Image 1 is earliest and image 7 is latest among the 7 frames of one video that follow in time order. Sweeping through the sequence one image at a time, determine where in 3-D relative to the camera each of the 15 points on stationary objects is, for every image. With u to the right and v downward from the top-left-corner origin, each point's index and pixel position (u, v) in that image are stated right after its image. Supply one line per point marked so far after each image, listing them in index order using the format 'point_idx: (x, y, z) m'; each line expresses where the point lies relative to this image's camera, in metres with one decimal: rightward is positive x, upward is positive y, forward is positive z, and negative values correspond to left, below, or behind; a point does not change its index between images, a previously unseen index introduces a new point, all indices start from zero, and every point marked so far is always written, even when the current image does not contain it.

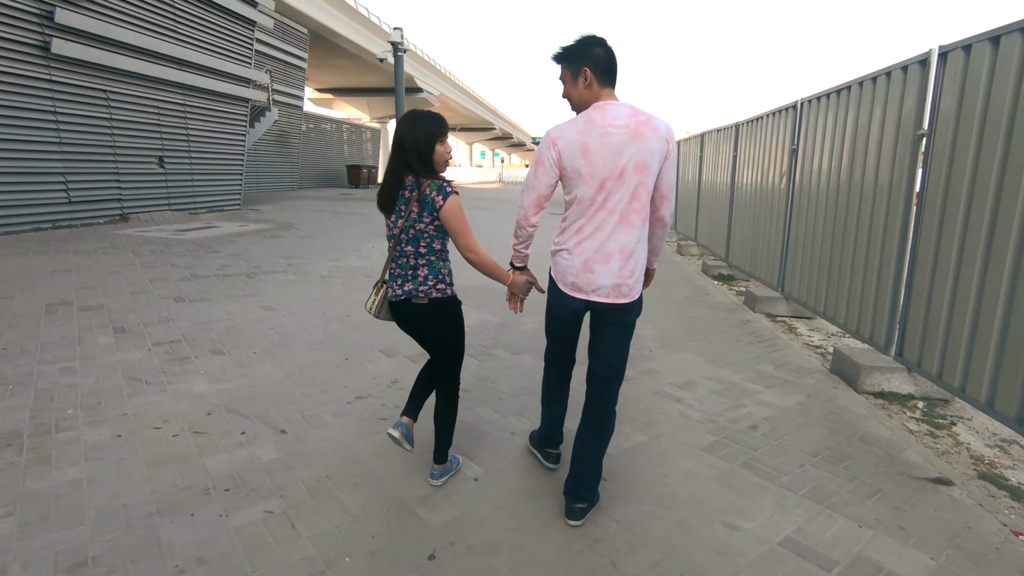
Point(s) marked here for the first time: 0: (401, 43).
0: (-2.2, +4.7, +10.7) m
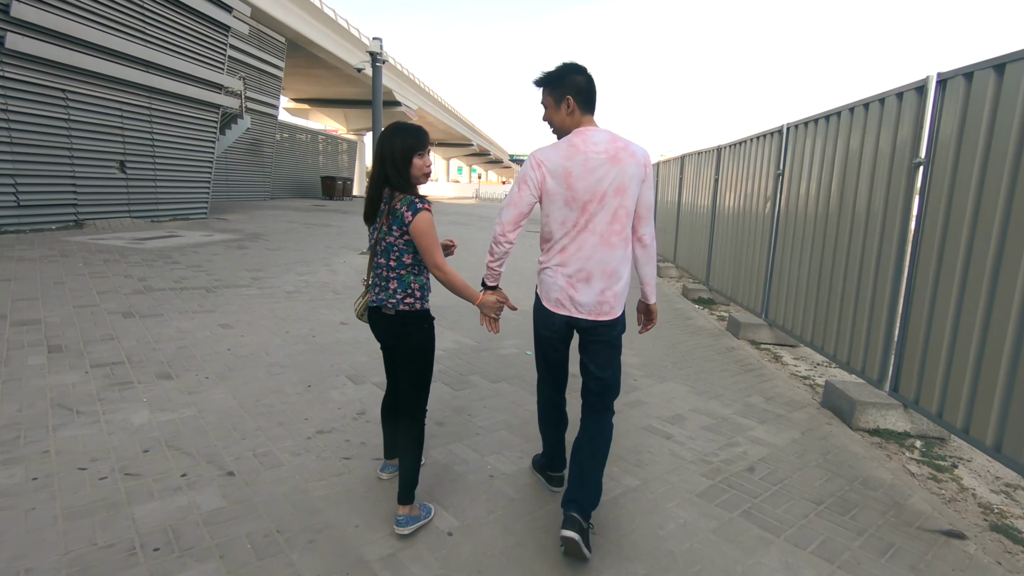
0: (-2.5, +4.4, +10.5) m
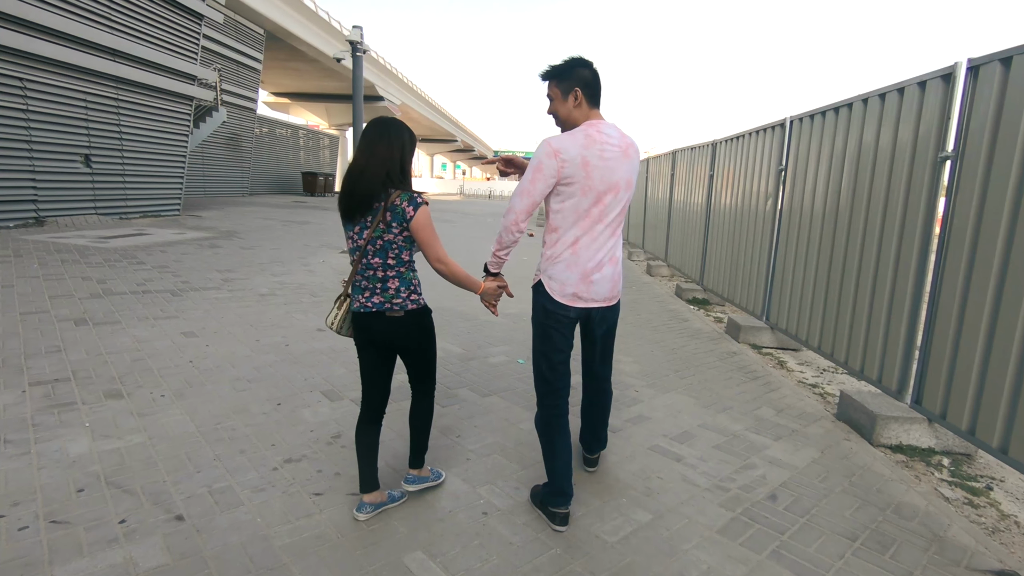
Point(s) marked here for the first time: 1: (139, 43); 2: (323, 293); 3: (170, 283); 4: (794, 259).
0: (-2.8, +4.4, +10.0) m
1: (-8.1, +5.3, +12.0) m
2: (-2.3, -0.1, +6.8) m
3: (-4.0, +0.1, +6.5) m
4: (+2.8, +0.3, +5.4) m
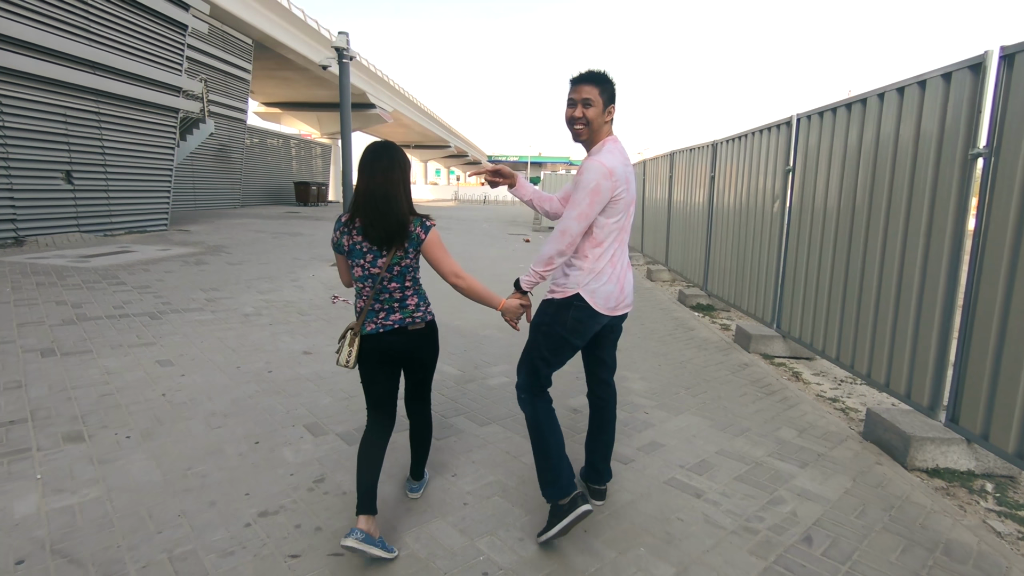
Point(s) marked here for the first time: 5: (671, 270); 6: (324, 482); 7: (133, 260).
0: (-2.9, +4.2, +9.7) m
1: (-8.3, +4.9, +11.7) m
2: (-2.3, -0.3, +6.4) m
3: (-4.1, -0.2, +6.2) m
4: (+2.7, +0.2, +5.2) m
5: (+3.0, +0.3, +10.4) m
6: (-1.0, -1.0, +2.8) m
7: (-6.2, +0.5, +9.1) m
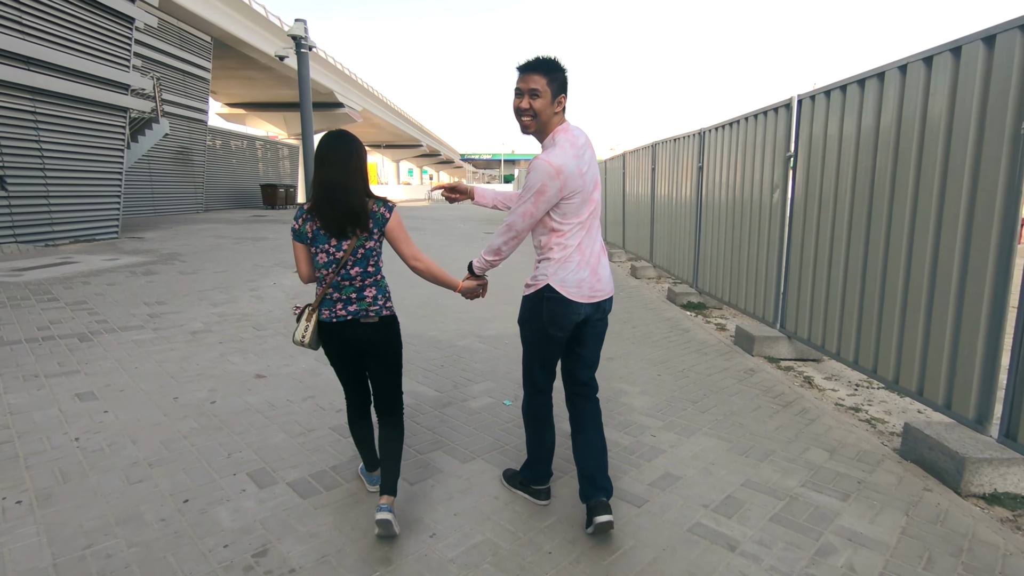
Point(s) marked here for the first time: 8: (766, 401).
0: (-3.4, +4.1, +9.0) m
1: (-8.9, +4.7, +10.8) m
2: (-2.5, -0.4, +5.8) m
3: (-4.2, -0.4, +5.4) m
4: (+2.6, +0.2, +4.7) m
5: (+2.6, +0.4, +9.9) m
6: (-1.0, -1.1, +2.2) m
7: (-6.5, +0.2, +8.3) m
8: (+1.9, -0.8, +4.1) m
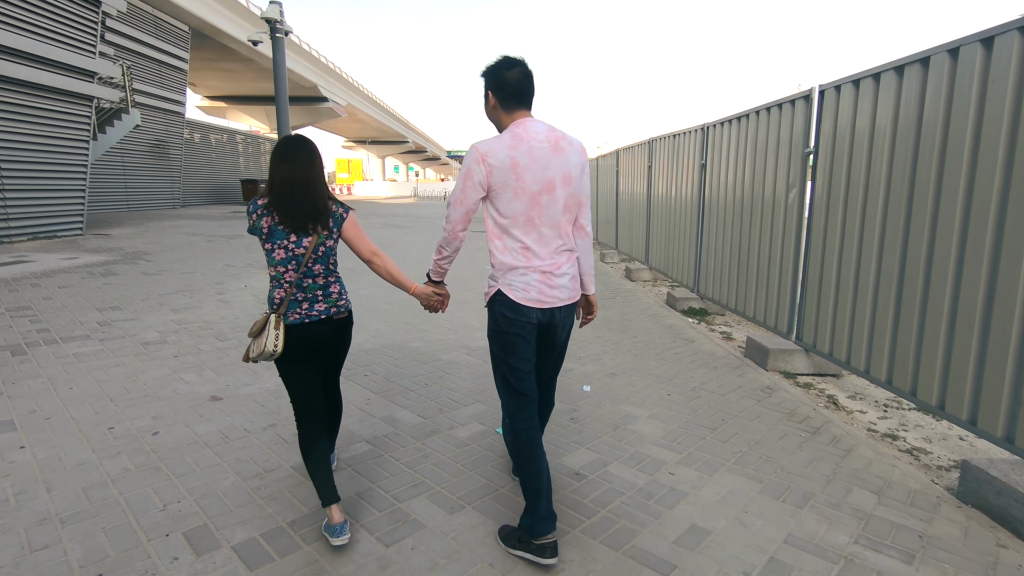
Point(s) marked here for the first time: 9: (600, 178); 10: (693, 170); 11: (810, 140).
0: (-3.5, +4.0, +8.4) m
1: (-9.1, +4.7, +10.0) m
2: (-2.6, -0.4, +5.2) m
3: (-4.3, -0.4, +4.8) m
4: (+2.5, +0.2, +4.3) m
5: (+2.4, +0.3, +9.5) m
6: (-1.0, -1.2, +1.7) m
7: (-6.7, +0.2, +7.6) m
8: (+1.8, -0.9, +3.6) m
9: (+2.1, +2.6, +12.9) m
10: (+2.4, +1.6, +7.4) m
11: (+2.5, +1.3, +4.7) m
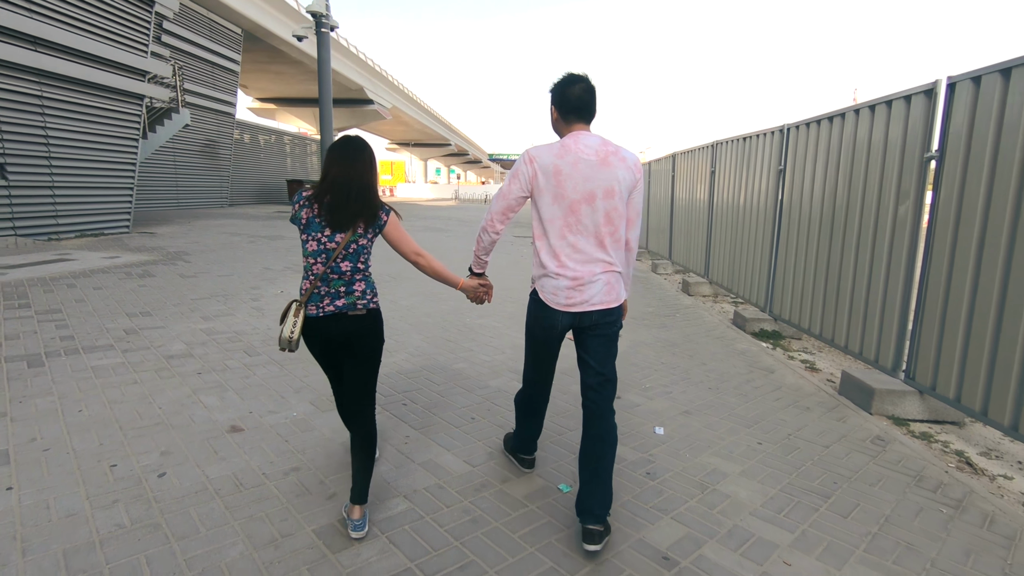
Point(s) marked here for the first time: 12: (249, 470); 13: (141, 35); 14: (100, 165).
0: (-2.7, +3.9, +8.1) m
1: (-8.1, +4.7, +10.1) m
2: (-2.1, -0.5, +4.8) m
3: (-3.9, -0.4, +4.5) m
4: (+2.9, 0.0, +3.5) m
5: (+3.2, +0.1, +8.7) m
6: (-0.8, -1.3, +1.2) m
7: (-6.0, +0.2, +7.4) m
8: (+2.2, -1.1, +2.9) m
9: (+3.1, +2.3, +12.2) m
10: (+3.1, +1.4, +6.7) m
11: (+3.0, +1.0, +3.9) m
12: (-1.3, -0.9, +2.8) m
13: (-7.9, +5.4, +11.7) m
14: (-8.6, +2.6, +11.5) m
